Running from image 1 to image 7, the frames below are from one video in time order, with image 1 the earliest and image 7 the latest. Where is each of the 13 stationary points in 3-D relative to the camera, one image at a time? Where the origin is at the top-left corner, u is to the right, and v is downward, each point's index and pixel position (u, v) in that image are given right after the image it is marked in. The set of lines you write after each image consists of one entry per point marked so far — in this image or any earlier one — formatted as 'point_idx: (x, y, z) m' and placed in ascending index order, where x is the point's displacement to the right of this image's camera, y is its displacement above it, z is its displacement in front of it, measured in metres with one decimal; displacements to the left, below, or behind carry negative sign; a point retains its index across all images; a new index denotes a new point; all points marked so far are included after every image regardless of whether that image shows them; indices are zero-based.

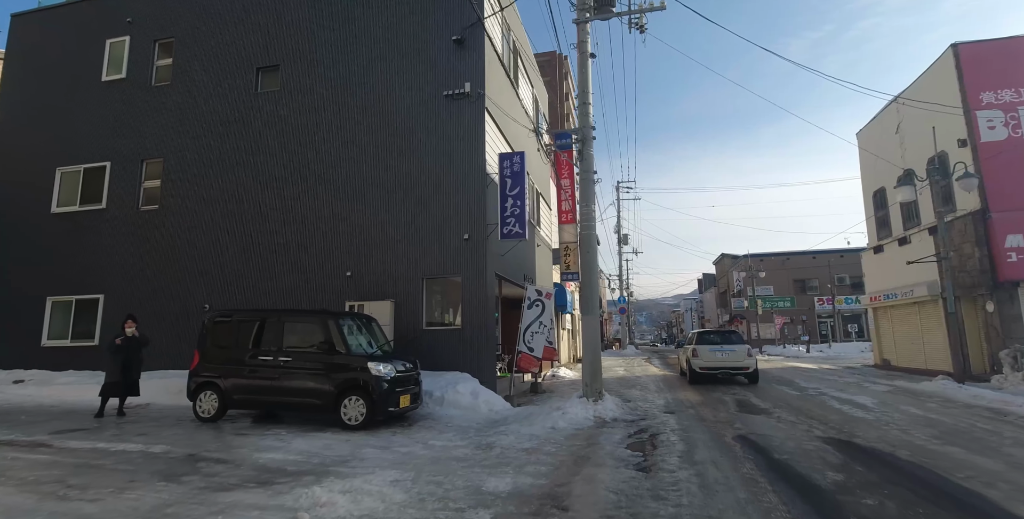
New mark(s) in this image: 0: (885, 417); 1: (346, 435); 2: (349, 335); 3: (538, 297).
0: (+6.1, -2.6, +8.5) m
1: (-2.4, -2.5, +7.3) m
2: (-2.7, -1.2, +8.3) m
3: (+0.6, -0.9, +11.5) m
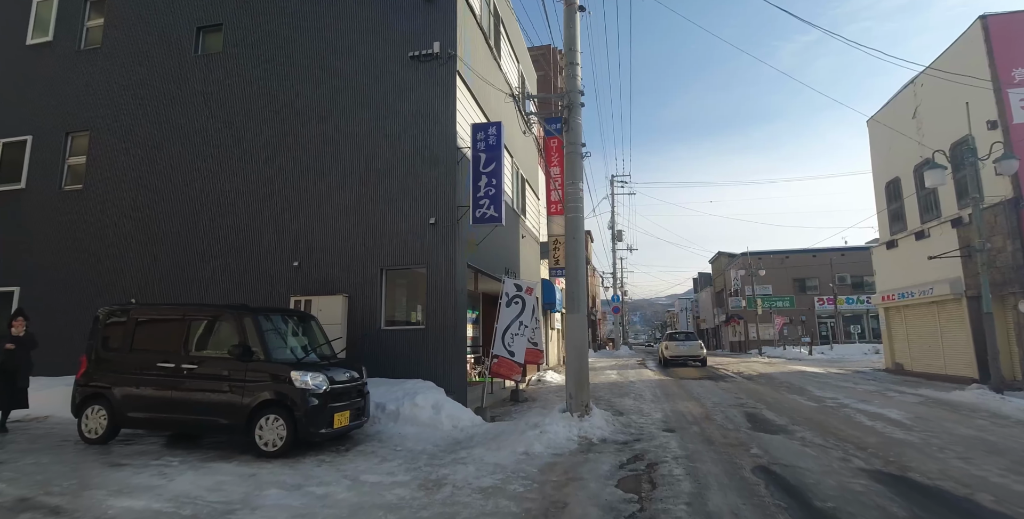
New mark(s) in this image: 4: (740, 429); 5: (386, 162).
0: (+5.7, -2.4, +7.0) m
1: (-2.8, -2.3, +5.7) m
2: (-3.1, -1.0, +6.7) m
3: (+0.1, -0.6, +9.9) m
4: (+3.5, -2.6, +7.9) m
5: (-2.4, +1.9, +9.8) m
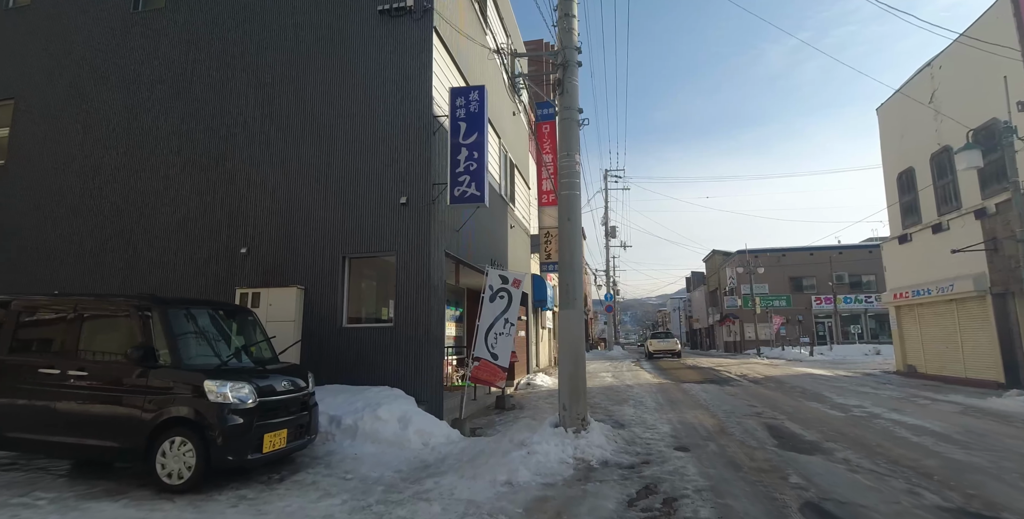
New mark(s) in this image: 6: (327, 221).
0: (+5.5, -2.2, +5.7) m
1: (-3.0, -2.1, +4.3) m
2: (-3.3, -0.8, +5.3) m
3: (-0.1, -0.4, +8.6) m
4: (+3.3, -2.4, +6.6) m
5: (-2.7, +2.1, +8.4) m
6: (-3.0, +0.6, +8.2) m
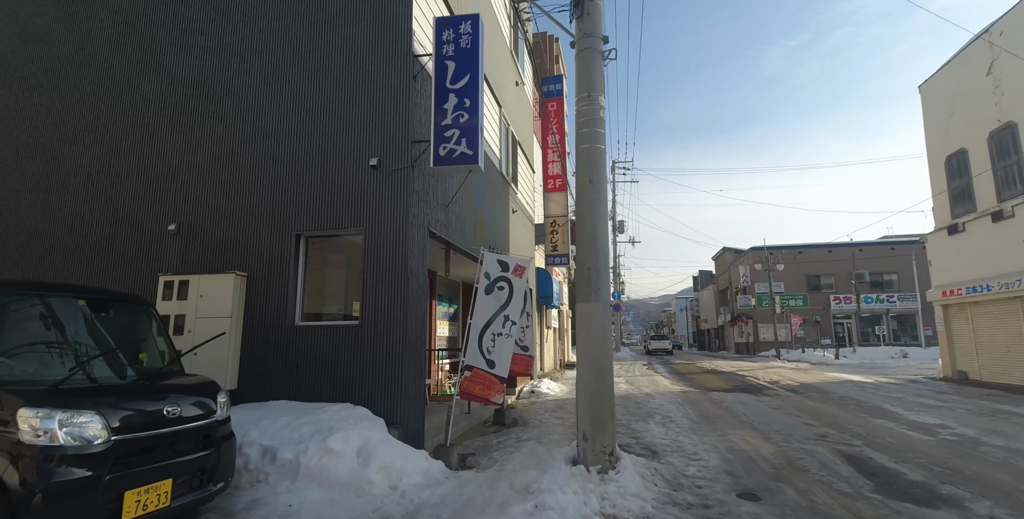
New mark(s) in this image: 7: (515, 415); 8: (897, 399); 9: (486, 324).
0: (+5.5, -2.0, +3.9) m
1: (-3.0, -1.8, +2.5) m
2: (-3.3, -0.5, +3.5) m
3: (-0.1, -0.2, +6.8) m
4: (+3.3, -2.2, +4.8) m
5: (-2.6, +2.3, +6.6) m
6: (-2.9, +0.9, +6.4) m
7: (+0.1, -2.7, +9.1) m
8: (+8.2, -3.0, +11.0) m
9: (-0.3, -0.8, +6.6) m
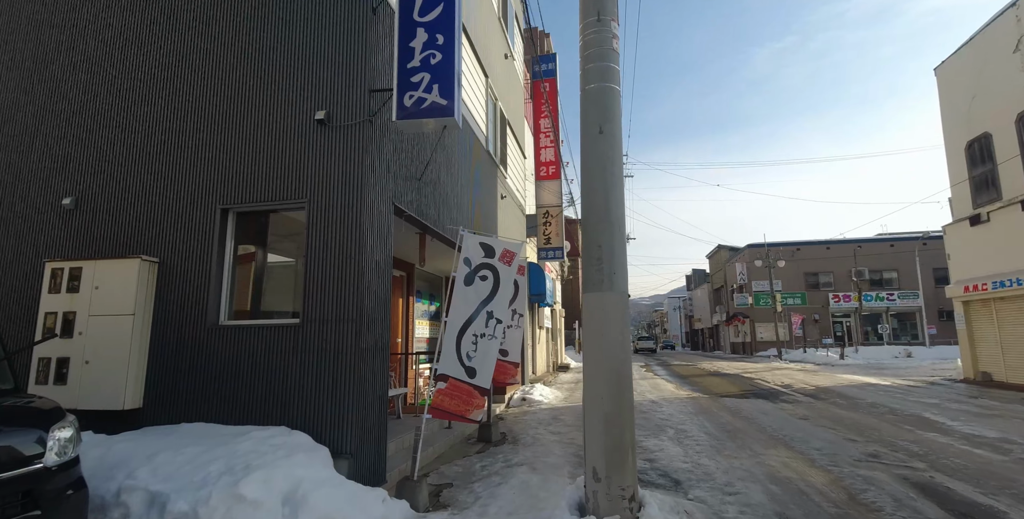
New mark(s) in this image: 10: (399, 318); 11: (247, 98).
0: (+5.4, -1.8, +2.7) m
1: (-3.1, -1.6, +1.2) m
2: (-3.4, -0.4, +2.2) m
3: (-0.3, 0.0, +5.5) m
4: (+3.2, -2.0, +3.5) m
5: (-2.8, +2.5, +5.3) m
6: (-3.1, +1.0, +5.1) m
7: (-0.1, -2.6, +7.7) m
8: (+8.0, -2.8, +9.9) m
9: (-0.5, -0.6, +5.3) m
10: (-1.8, -0.9, +8.1) m
11: (-2.6, +1.6, +5.0) m
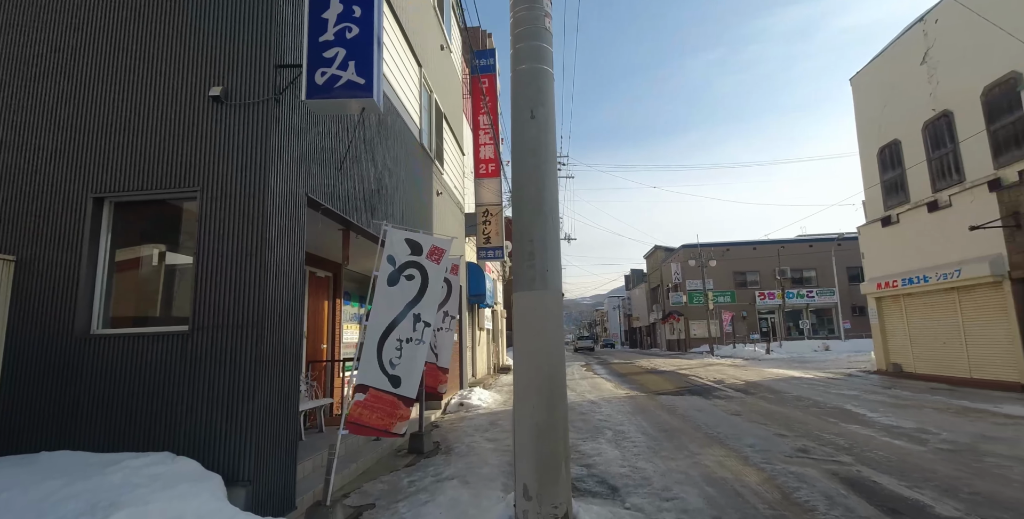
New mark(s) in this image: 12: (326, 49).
0: (+5.0, -1.8, +2.9) m
1: (-3.3, -1.6, +0.4) m
2: (-3.7, -0.3, +1.4) m
3: (-1.0, 0.0, +5.0) m
4: (+2.7, -1.9, +3.5) m
5: (-3.4, +2.5, +4.5) m
6: (-3.7, +1.1, +4.3) m
7: (-1.1, -2.5, +7.3) m
8: (+6.8, -2.8, +10.3) m
9: (-1.1, -0.6, +4.8) m
10: (-2.8, -0.9, +7.5) m
11: (-3.2, +1.6, +4.4) m
12: (-1.5, +1.7, +4.2) m
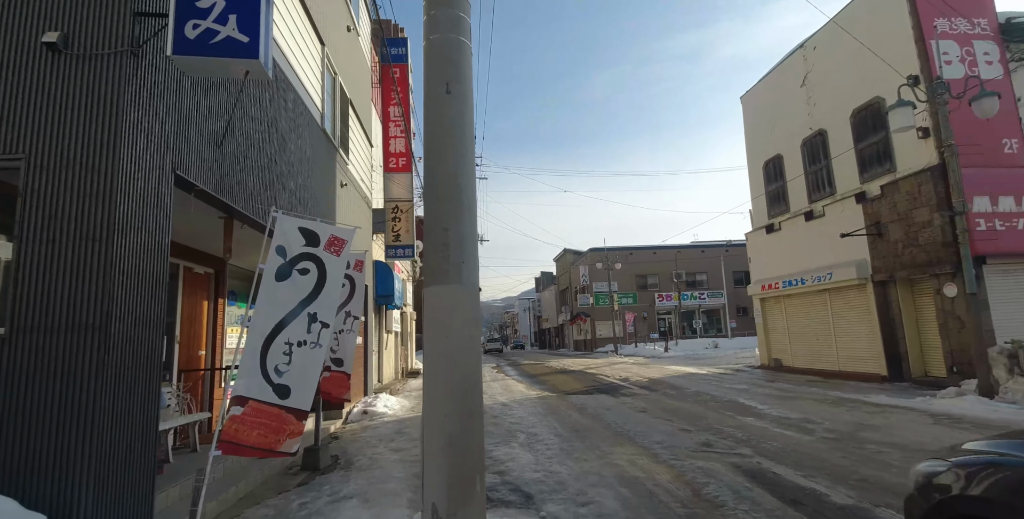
0: (+4.4, -1.8, +3.3) m
1: (-3.3, -1.5, -0.5) m
2: (-3.9, -0.2, +0.4) m
3: (-1.7, +0.1, +4.4) m
4: (+2.1, -1.9, +3.5) m
5: (-4.1, +2.6, +3.6) m
6: (-4.3, +1.2, +3.3) m
7: (-2.3, -2.5, +6.7) m
8: (+4.9, -2.8, +11.0) m
9: (-1.9, -0.5, +4.2) m
10: (-4.0, -0.8, +6.6) m
11: (-3.8, +1.7, +3.4) m
12: (-2.1, +1.8, +3.6) m
